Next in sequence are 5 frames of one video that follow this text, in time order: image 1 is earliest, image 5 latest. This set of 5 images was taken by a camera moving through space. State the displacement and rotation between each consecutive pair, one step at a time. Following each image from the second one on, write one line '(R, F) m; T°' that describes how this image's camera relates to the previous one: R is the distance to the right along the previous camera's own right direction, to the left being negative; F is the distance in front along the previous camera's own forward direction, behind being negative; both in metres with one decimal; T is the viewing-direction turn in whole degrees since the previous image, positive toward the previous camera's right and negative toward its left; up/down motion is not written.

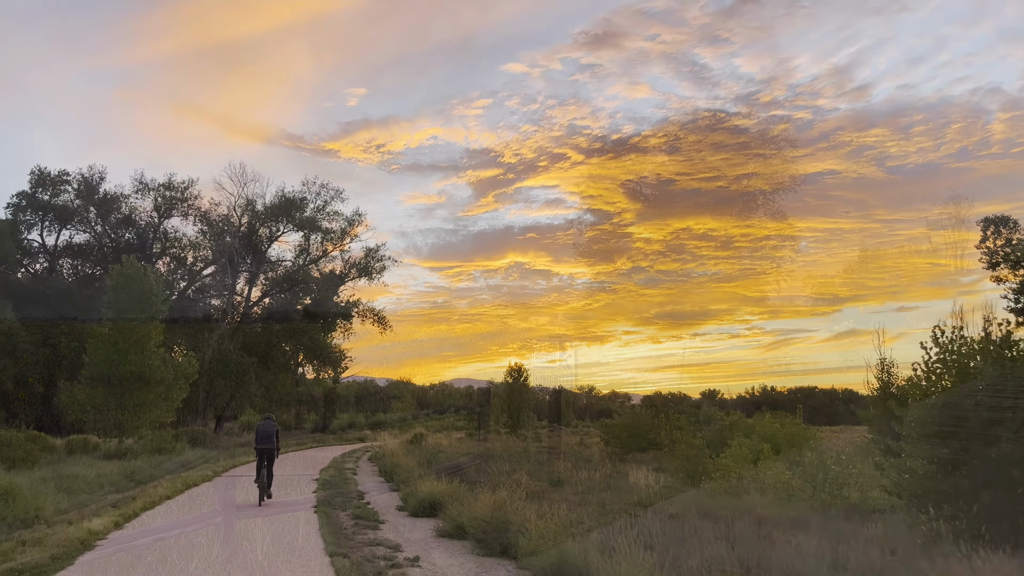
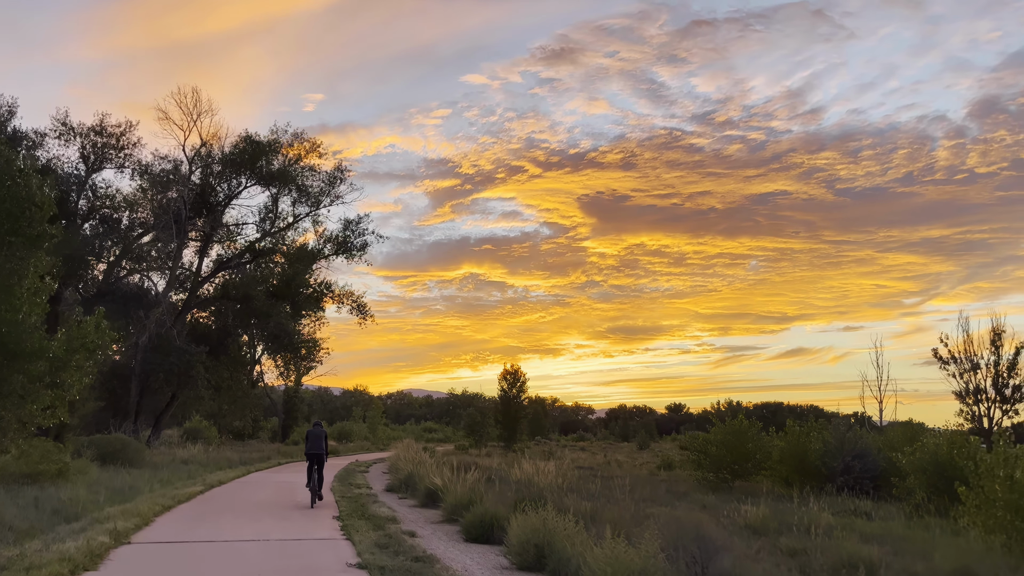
(-2.5, +7.9) m; +3°
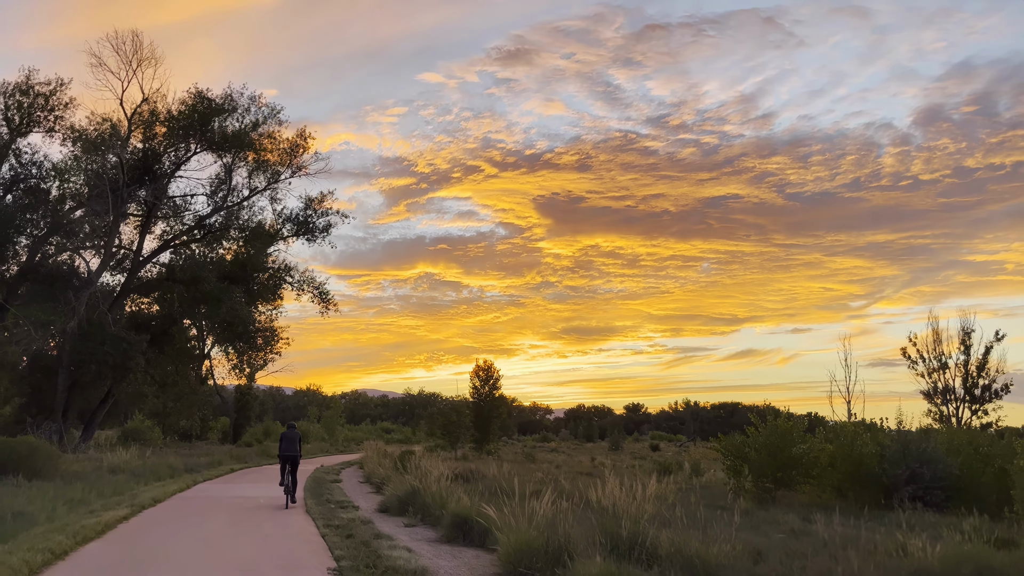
(-1.0, +3.3) m; +3°
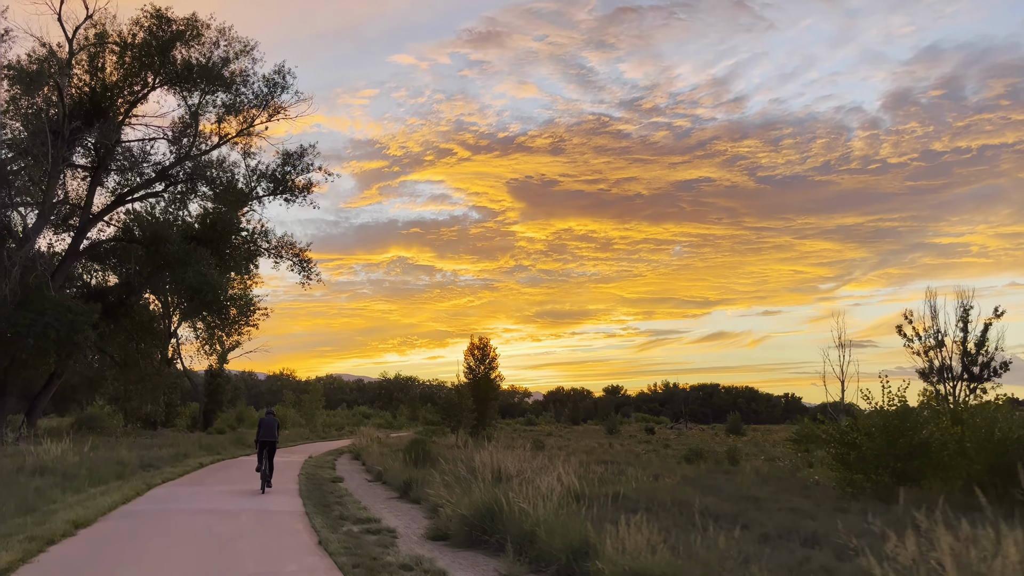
(-1.2, +3.8) m; +2°
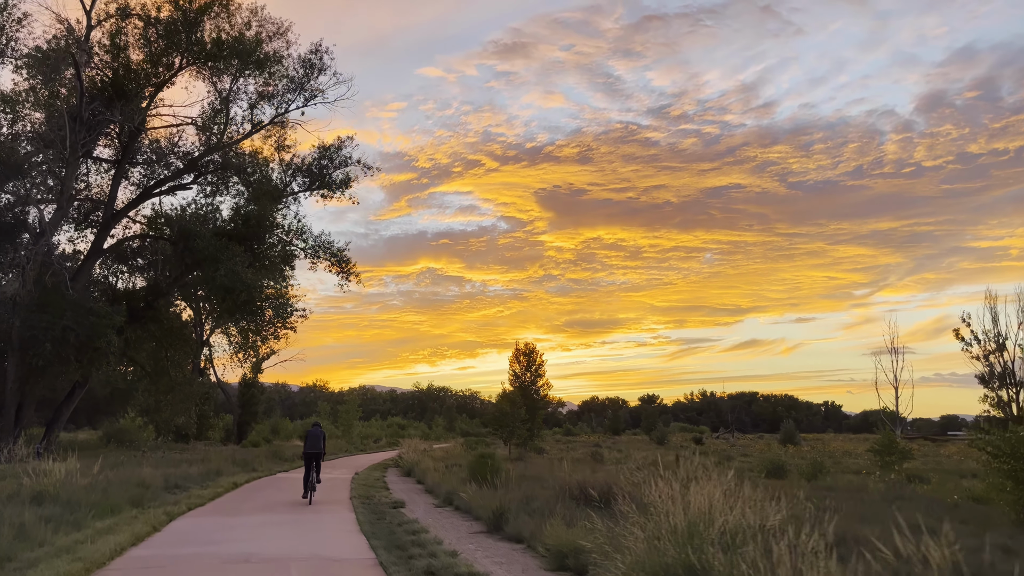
(-0.9, +2.3) m; -2°
